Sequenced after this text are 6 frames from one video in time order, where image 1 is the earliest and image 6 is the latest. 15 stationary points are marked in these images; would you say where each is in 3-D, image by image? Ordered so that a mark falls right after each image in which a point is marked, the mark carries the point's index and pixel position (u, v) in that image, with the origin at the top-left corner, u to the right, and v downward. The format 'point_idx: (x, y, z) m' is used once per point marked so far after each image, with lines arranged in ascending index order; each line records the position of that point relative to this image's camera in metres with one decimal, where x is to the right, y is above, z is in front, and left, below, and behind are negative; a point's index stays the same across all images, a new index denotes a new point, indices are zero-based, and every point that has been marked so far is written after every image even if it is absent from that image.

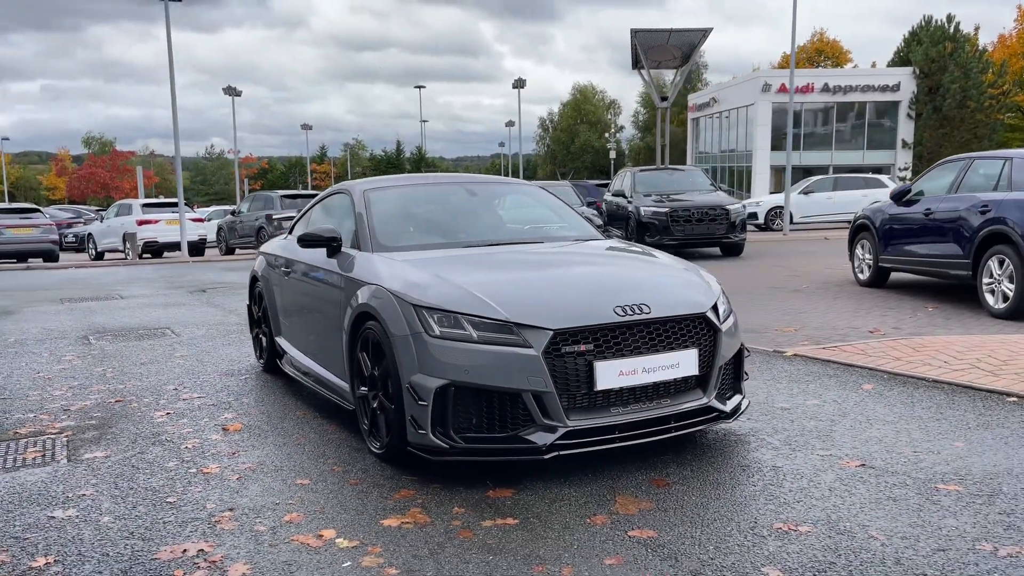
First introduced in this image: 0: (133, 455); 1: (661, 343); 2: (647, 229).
0: (-1.9, -0.8, +4.3) m
1: (+0.7, -0.3, +3.9) m
2: (+2.4, +1.1, +15.5) m
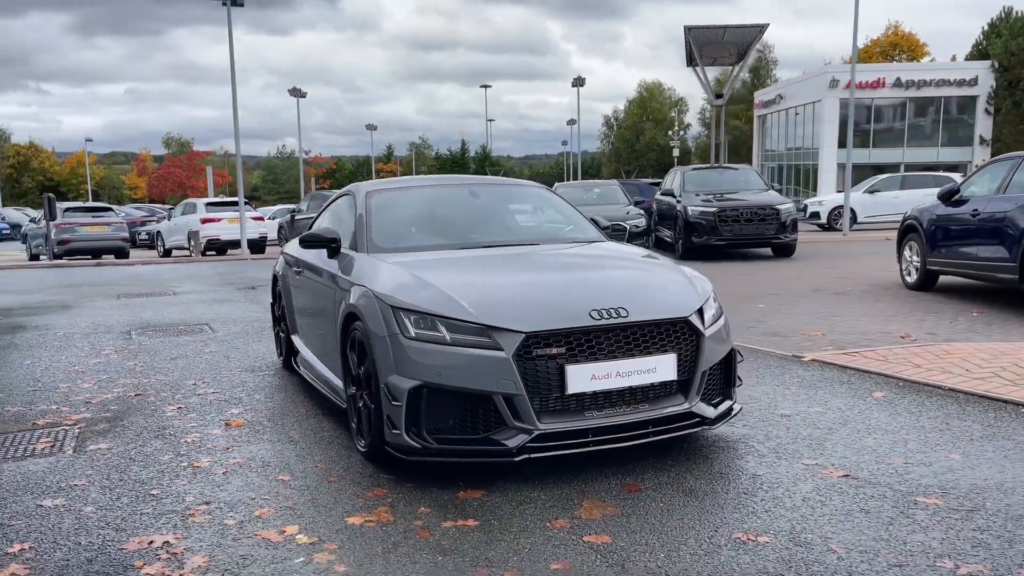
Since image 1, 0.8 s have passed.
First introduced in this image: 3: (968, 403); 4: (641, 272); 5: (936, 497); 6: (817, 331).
0: (-2.0, -0.8, +4.5) m
1: (+0.6, -0.3, +3.9) m
2: (+3.3, +1.0, +15.3) m
3: (+2.6, -0.7, +4.9) m
4: (+0.6, +0.1, +4.5) m
5: (+1.7, -0.8, +3.5) m
6: (+2.7, -0.4, +7.5) m
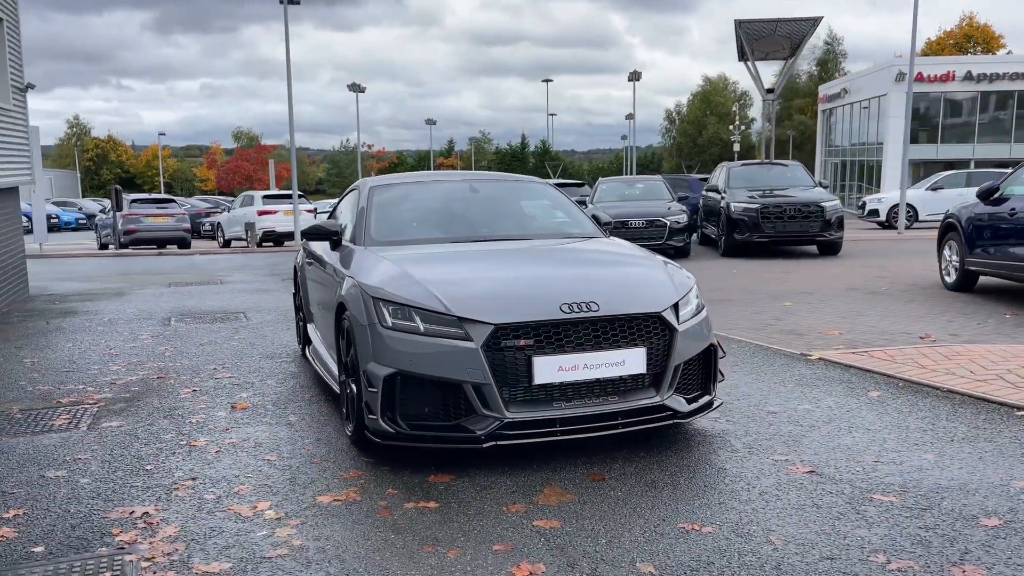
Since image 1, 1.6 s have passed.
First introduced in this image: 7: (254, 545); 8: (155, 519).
0: (-2.1, -0.8, +4.8) m
1: (+0.4, -0.2, +4.0) m
2: (+4.0, +1.1, +15.1) m
3: (+2.5, -0.7, +4.8) m
4: (+0.6, +0.1, +4.5) m
5: (+1.6, -0.8, +3.5) m
6: (+2.8, -0.4, +7.4) m
7: (-0.9, -0.9, +3.1) m
8: (-1.4, -0.9, +3.4) m
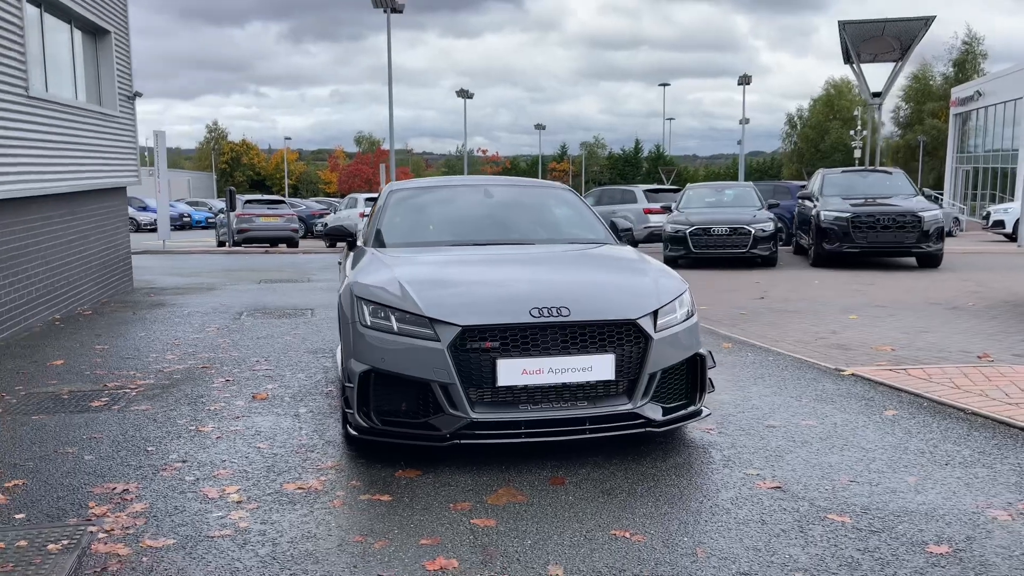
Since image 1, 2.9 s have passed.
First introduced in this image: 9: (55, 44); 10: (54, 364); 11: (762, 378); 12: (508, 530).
0: (-2.1, -0.7, +5.1) m
1: (+0.3, -0.3, +4.0) m
2: (+5.4, +0.9, +14.6) m
3: (+2.5, -0.7, +4.6) m
4: (+0.5, +0.1, +4.5) m
5: (+1.3, -0.9, +3.4) m
6: (+3.1, -0.5, +7.1) m
7: (-1.2, -0.9, +3.3) m
8: (-1.6, -0.9, +3.6) m
9: (-5.4, +2.9, +10.0) m
10: (-3.6, -0.6, +6.7) m
11: (+1.7, -0.6, +5.9) m
12: (0.0, -0.9, +3.3) m
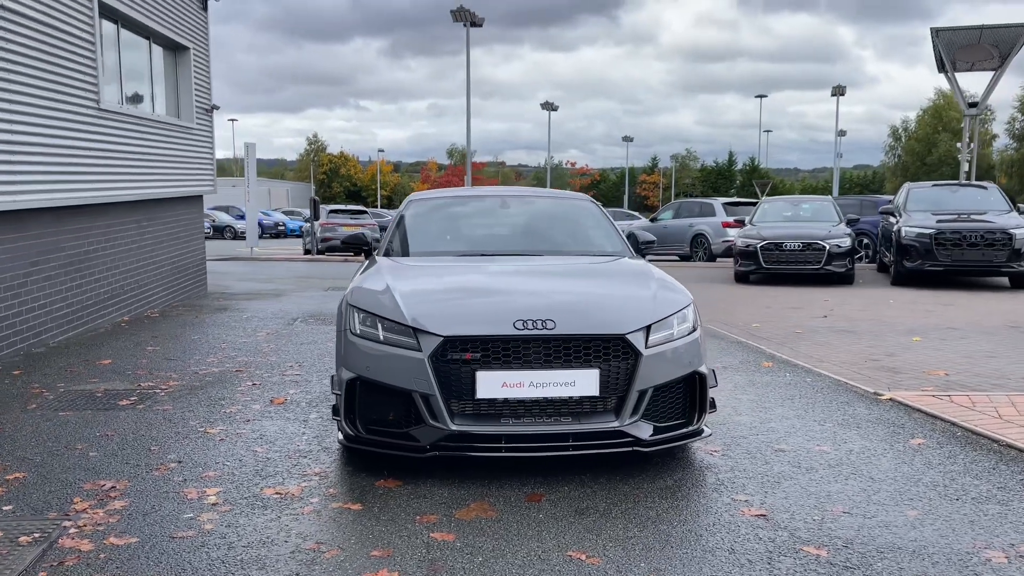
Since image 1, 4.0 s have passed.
0: (-2.0, -0.8, +5.3) m
1: (+0.2, -0.3, +3.9) m
2: (+6.4, +0.6, +13.9) m
3: (+2.5, -0.9, +4.2) m
4: (+0.5, 0.0, +4.4) m
5: (+1.2, -1.0, +3.2) m
6: (+3.3, -0.6, +6.7) m
7: (-1.4, -0.9, +3.4) m
8: (-1.7, -0.9, +3.8) m
9: (-4.7, +2.8, +10.6) m
10: (-3.3, -0.6, +7.0) m
11: (+1.8, -0.7, +5.6) m
12: (-0.2, -1.0, +3.2) m
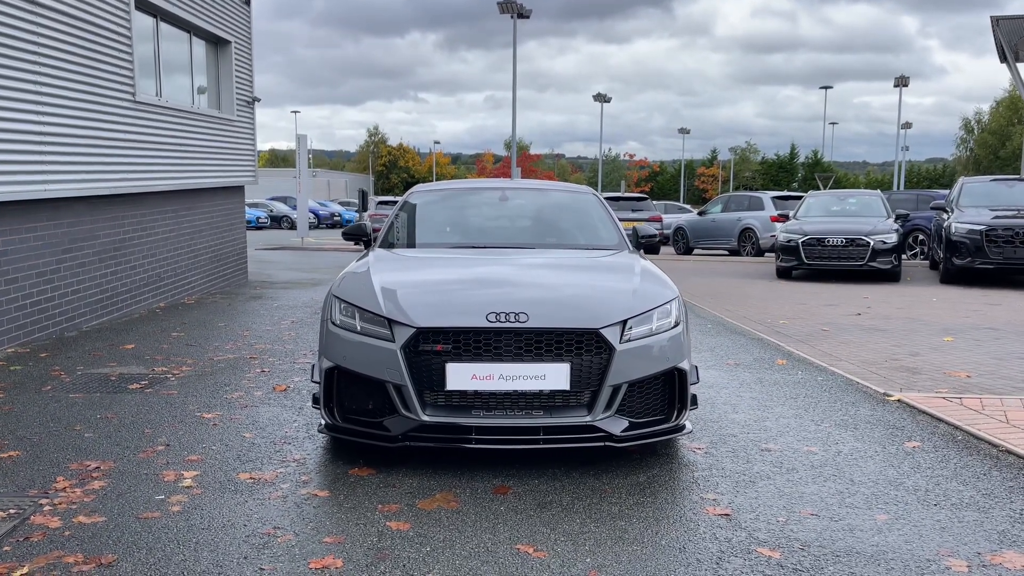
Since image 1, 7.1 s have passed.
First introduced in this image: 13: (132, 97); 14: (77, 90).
0: (-2.1, -0.7, +5.4) m
1: (+0.1, -0.3, +3.9) m
2: (+7.0, +0.6, +13.4) m
3: (+2.3, -0.9, +4.1) m
4: (+0.4, 0.0, +4.4) m
5: (+1.0, -1.0, +3.1) m
6: (+3.4, -0.6, +6.4) m
7: (-1.5, -0.9, +3.5) m
8: (-1.9, -0.8, +3.9) m
9: (-4.3, +3.0, +10.8) m
10: (-3.3, -0.5, +7.2) m
11: (+1.8, -0.7, +5.5) m
12: (-0.4, -0.9, +3.3) m
13: (-4.2, +2.1, +9.4) m
14: (-4.2, +1.9, +8.3) m
